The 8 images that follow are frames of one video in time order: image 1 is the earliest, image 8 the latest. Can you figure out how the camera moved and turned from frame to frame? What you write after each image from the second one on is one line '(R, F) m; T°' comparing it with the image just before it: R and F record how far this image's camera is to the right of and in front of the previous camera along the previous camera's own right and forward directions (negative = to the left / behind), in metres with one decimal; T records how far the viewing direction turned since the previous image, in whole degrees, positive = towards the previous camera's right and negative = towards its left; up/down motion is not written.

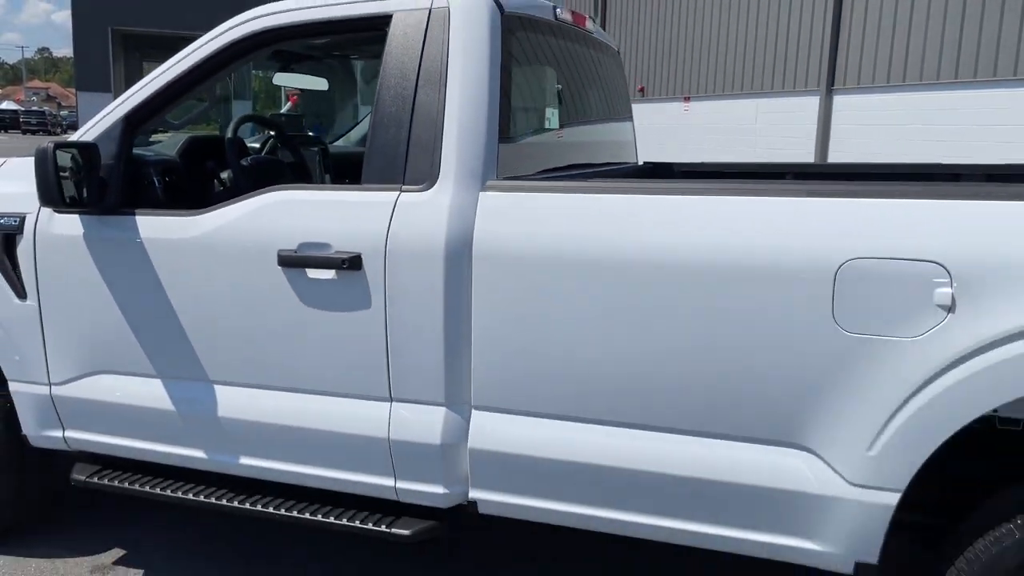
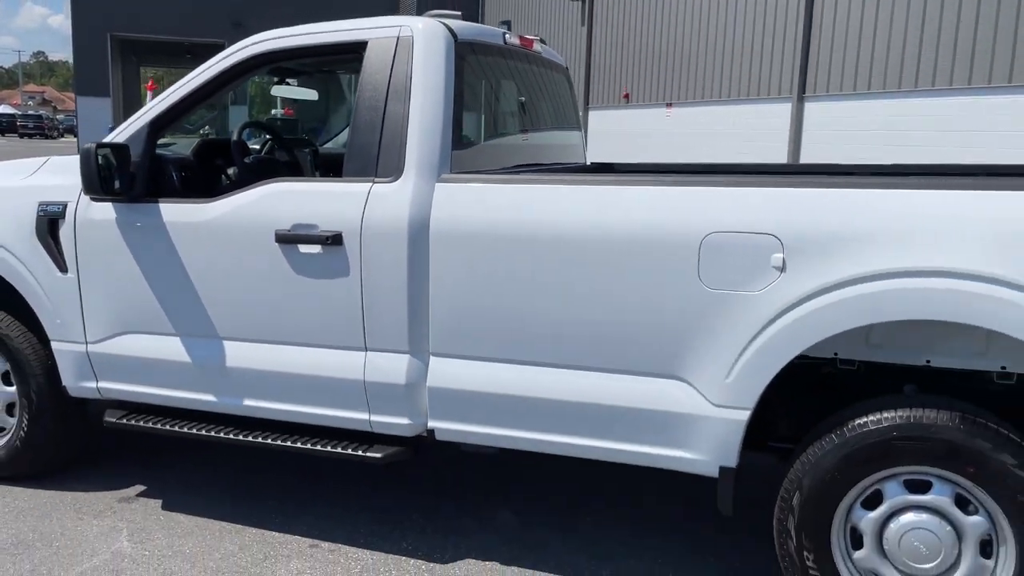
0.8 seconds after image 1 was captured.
(+0.2, -0.7) m; 0°
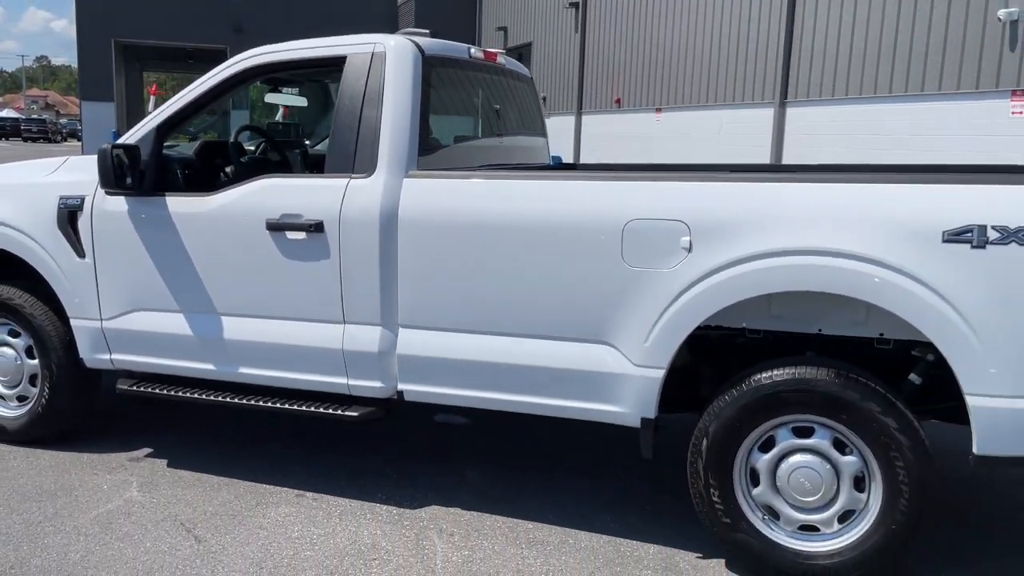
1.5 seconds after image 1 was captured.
(+0.2, -0.6) m; 0°
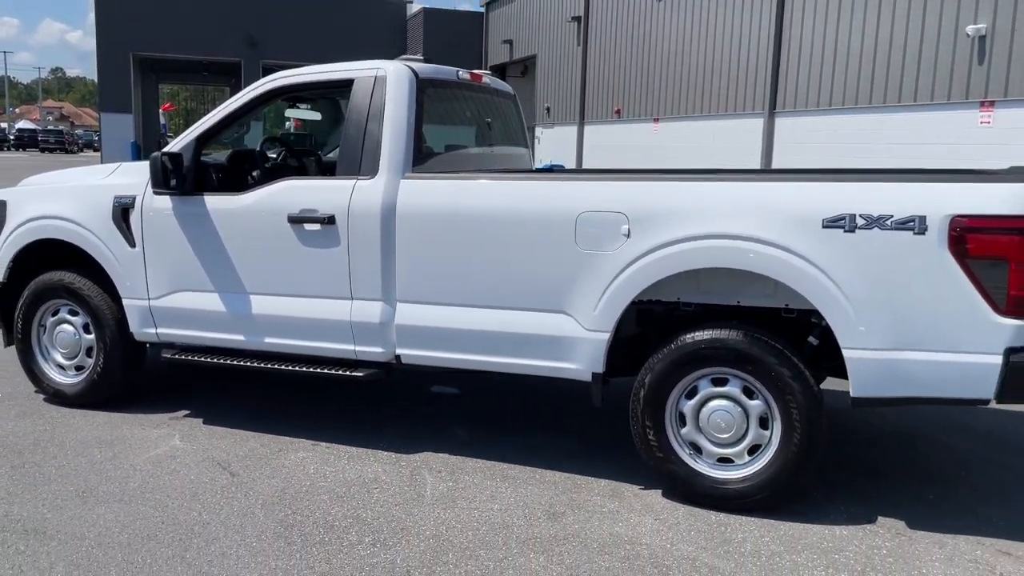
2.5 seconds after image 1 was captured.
(+0.2, -0.9) m; -1°
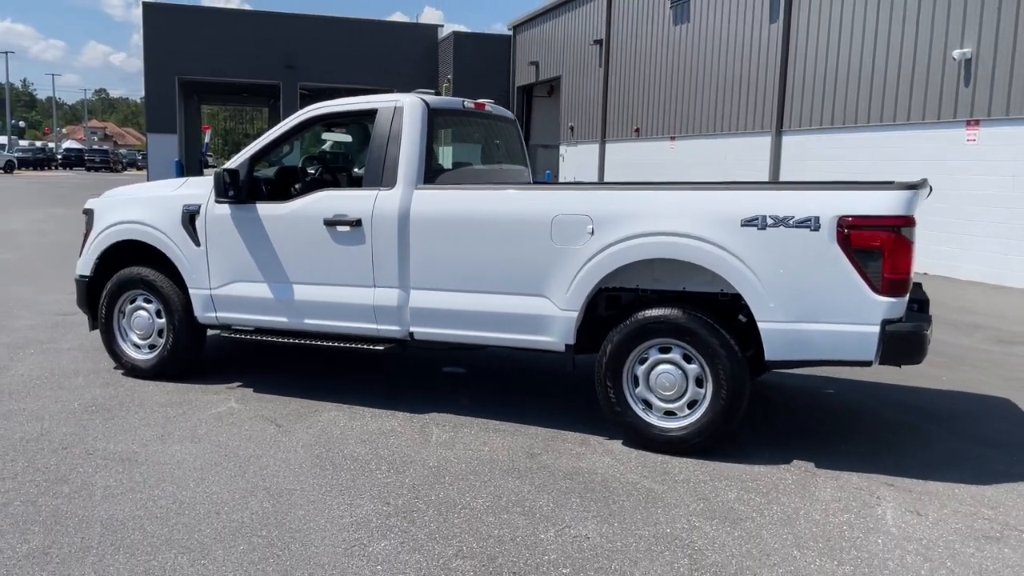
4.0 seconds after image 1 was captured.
(+0.3, -1.1) m; -2°
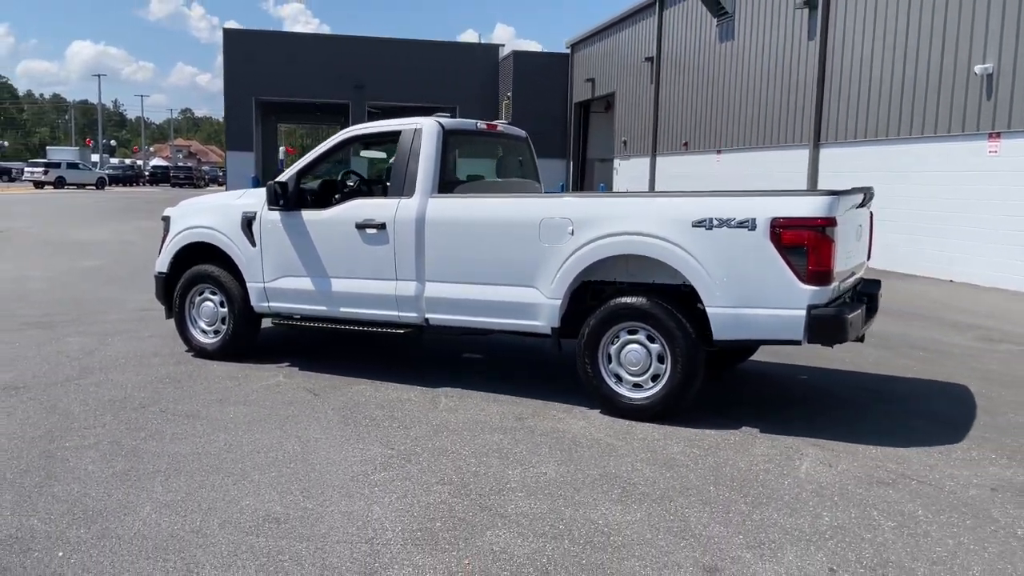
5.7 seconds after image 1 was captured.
(+0.6, -1.1) m; -5°
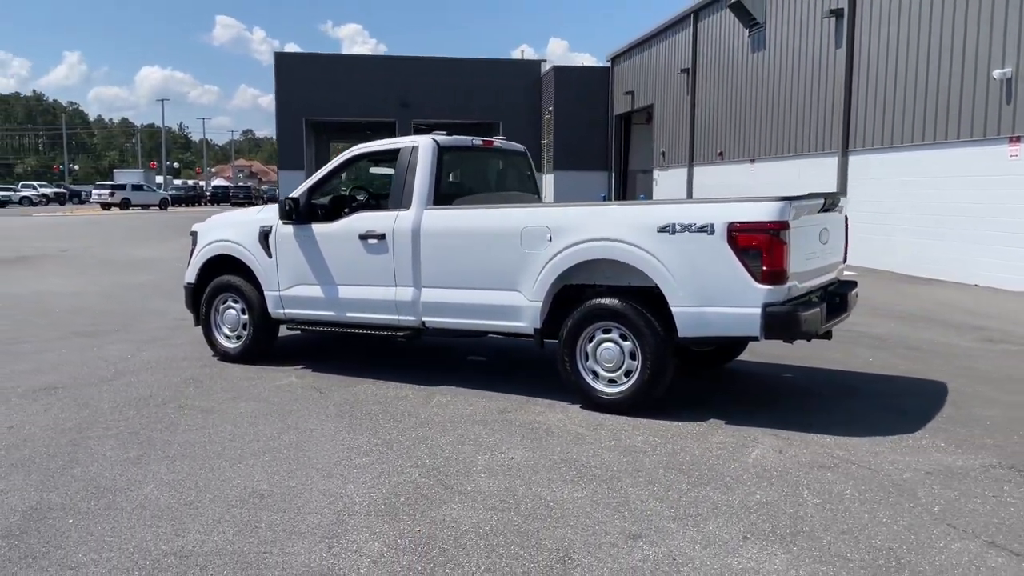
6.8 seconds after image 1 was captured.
(+0.6, -0.5) m; -4°
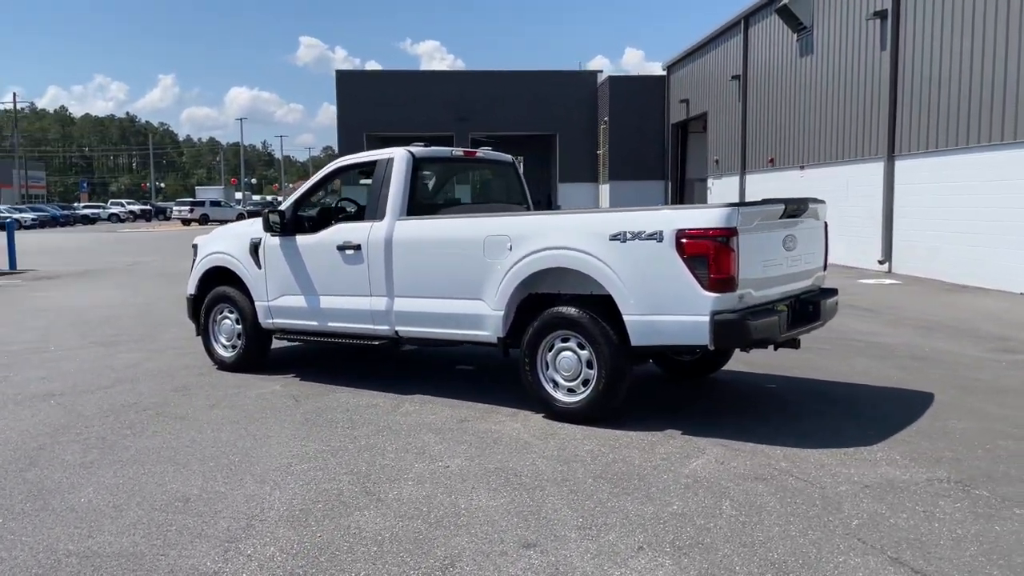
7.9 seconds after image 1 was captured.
(+0.9, 0.0) m; -5°
